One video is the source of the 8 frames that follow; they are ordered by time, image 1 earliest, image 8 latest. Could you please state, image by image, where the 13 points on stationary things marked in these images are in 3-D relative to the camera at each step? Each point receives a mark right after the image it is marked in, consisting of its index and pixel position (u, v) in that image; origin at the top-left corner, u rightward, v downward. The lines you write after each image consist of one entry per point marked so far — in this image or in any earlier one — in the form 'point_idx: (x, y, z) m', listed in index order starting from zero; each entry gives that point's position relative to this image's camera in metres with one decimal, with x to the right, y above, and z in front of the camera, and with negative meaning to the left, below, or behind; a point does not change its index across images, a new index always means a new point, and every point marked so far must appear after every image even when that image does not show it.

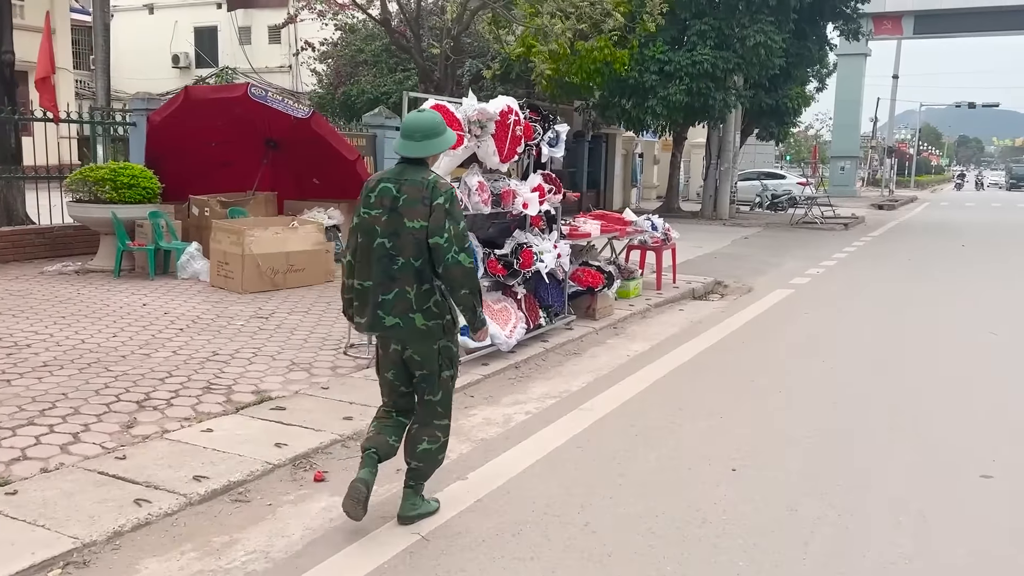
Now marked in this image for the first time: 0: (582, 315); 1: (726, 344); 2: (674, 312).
0: (+0.6, -0.2, +7.9) m
1: (+1.7, -0.5, +7.1) m
2: (+1.6, -0.2, +8.7) m
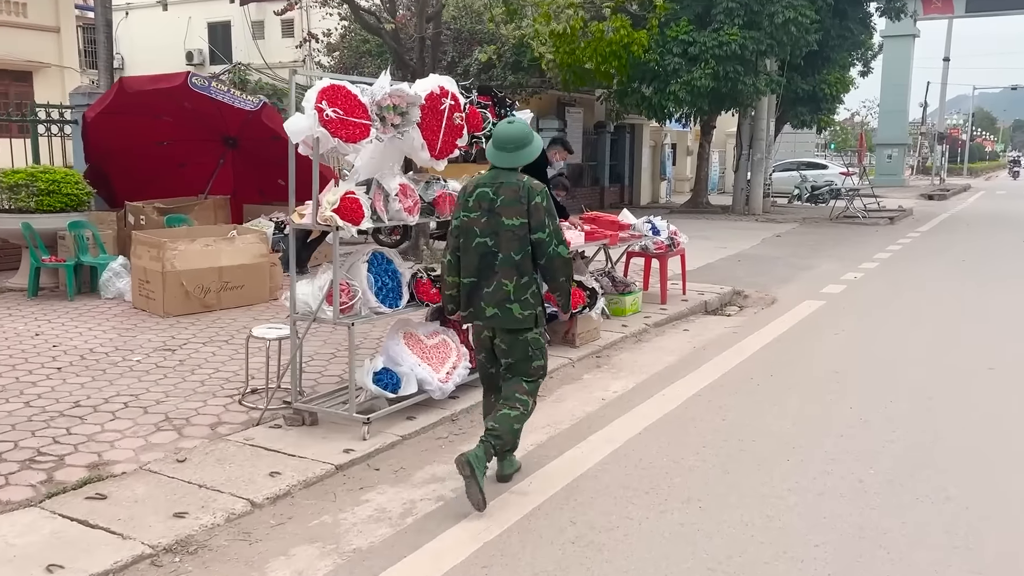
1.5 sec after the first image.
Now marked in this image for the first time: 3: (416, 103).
0: (+0.3, -0.4, +6.5) m
1: (+1.4, -0.6, +5.6) m
2: (+1.4, -0.4, +7.3) m
3: (-0.5, +1.0, +4.7) m
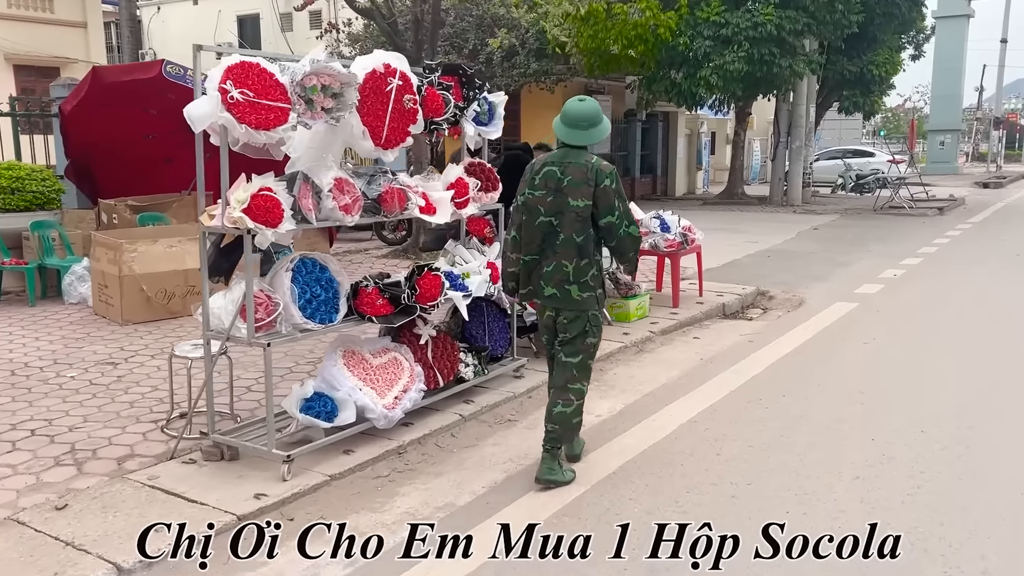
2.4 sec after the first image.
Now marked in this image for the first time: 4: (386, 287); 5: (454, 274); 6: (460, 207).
0: (+0.2, -0.4, +5.8) m
1: (+1.2, -0.6, +4.9) m
2: (+1.3, -0.4, +6.5) m
3: (-0.7, +0.9, +4.0) m
4: (-0.6, 0.0, +4.3) m
5: (-0.3, +0.1, +4.8) m
6: (-0.3, +0.5, +4.8) m
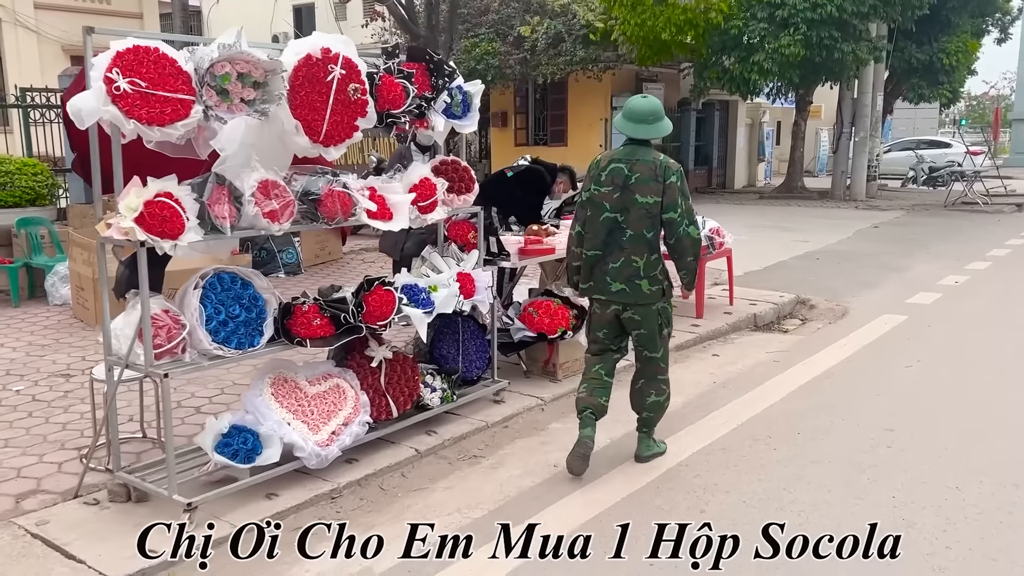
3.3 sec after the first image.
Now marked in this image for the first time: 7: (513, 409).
0: (+0.2, -0.5, +5.2) m
1: (+1.1, -0.7, +4.2) m
2: (+1.3, -0.5, +5.8) m
3: (-0.9, +0.9, +3.5) m
4: (-0.8, -0.1, +3.8) m
5: (-0.5, 0.0, +4.2) m
6: (-0.4, +0.4, +4.2) m
7: (0.0, -0.6, +4.6) m
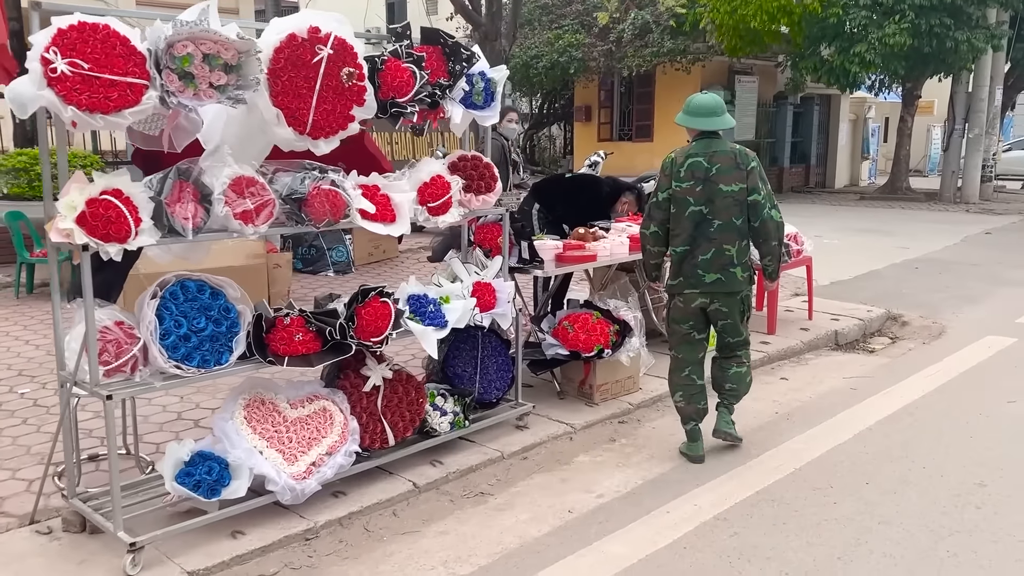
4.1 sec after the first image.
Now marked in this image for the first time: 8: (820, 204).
0: (+0.3, -0.6, +4.7) m
1: (+1.1, -0.8, +3.6) m
2: (+1.5, -0.6, +5.2) m
3: (-0.9, +0.8, +3.1) m
4: (-0.8, -0.1, +3.4) m
5: (-0.4, 0.0, +3.7) m
6: (-0.3, +0.3, +3.7) m
7: (+0.1, -0.7, +4.1) m
8: (+6.0, +1.6, +16.9) m
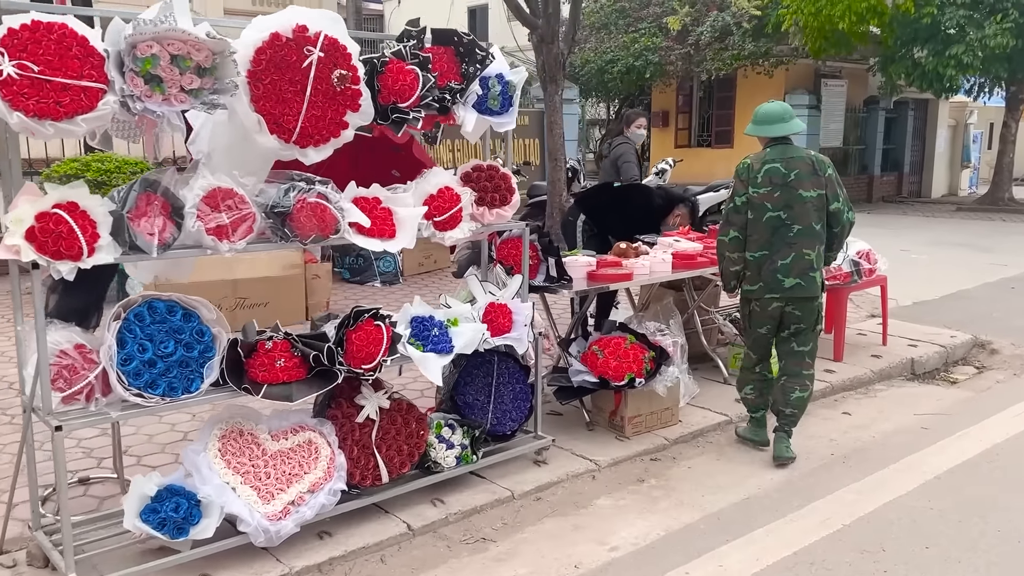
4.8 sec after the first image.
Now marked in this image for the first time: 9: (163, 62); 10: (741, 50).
0: (+0.5, -0.7, +4.3) m
1: (+1.2, -0.9, +3.1) m
2: (+1.7, -0.7, +4.7) m
3: (-0.9, +0.8, +2.8) m
4: (-0.8, -0.2, +3.1) m
5: (-0.3, -0.1, +3.4) m
6: (-0.3, +0.2, +3.4) m
7: (+0.2, -0.8, +3.7) m
8: (+7.3, +1.3, +15.9) m
9: (-1.1, +0.7, +2.7) m
10: (+4.0, +4.2, +15.3) m
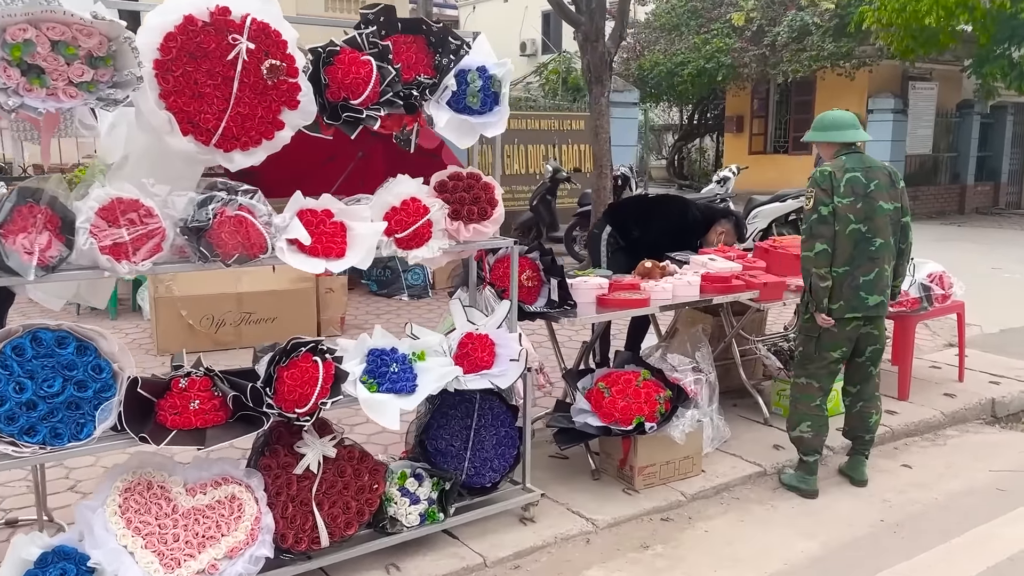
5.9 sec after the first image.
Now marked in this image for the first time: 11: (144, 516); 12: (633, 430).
0: (+0.4, -0.8, +3.7) m
1: (+1.0, -1.1, +2.5) m
2: (+1.7, -0.8, +4.0) m
3: (-1.0, +0.7, +2.4) m
4: (-0.9, -0.3, +2.6) m
5: (-0.4, -0.2, +2.9) m
6: (-0.4, +0.1, +2.9) m
7: (+0.1, -0.9, +3.2) m
8: (+8.3, +1.0, +14.7) m
9: (-1.2, +0.6, +2.2) m
10: (+5.1, +3.9, +14.4) m
11: (-1.1, -0.7, +2.5) m
12: (+0.5, -0.5, +3.5) m
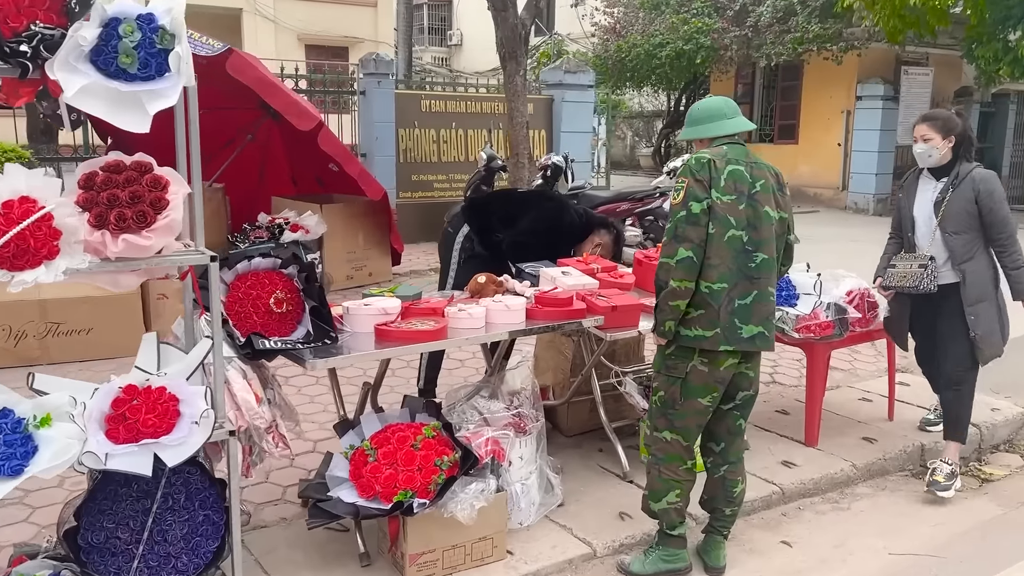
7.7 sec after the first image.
0: (-0.4, -0.9, +2.8) m
1: (+0.2, -1.2, +1.6) m
2: (+0.9, -0.9, +3.1) m
3: (-1.9, +0.6, +1.5) m
4: (-1.7, -0.4, +1.8) m
5: (-1.3, -0.3, +2.1) m
6: (-1.2, +0.1, +2.1) m
7: (-0.7, -1.0, +2.3) m
8: (+7.7, +1.0, +13.7) m
9: (-2.0, +0.5, +1.4) m
10: (+4.4, +3.9, +13.3) m
11: (-1.9, -0.7, +1.7) m
12: (-0.3, -0.6, +2.6) m
